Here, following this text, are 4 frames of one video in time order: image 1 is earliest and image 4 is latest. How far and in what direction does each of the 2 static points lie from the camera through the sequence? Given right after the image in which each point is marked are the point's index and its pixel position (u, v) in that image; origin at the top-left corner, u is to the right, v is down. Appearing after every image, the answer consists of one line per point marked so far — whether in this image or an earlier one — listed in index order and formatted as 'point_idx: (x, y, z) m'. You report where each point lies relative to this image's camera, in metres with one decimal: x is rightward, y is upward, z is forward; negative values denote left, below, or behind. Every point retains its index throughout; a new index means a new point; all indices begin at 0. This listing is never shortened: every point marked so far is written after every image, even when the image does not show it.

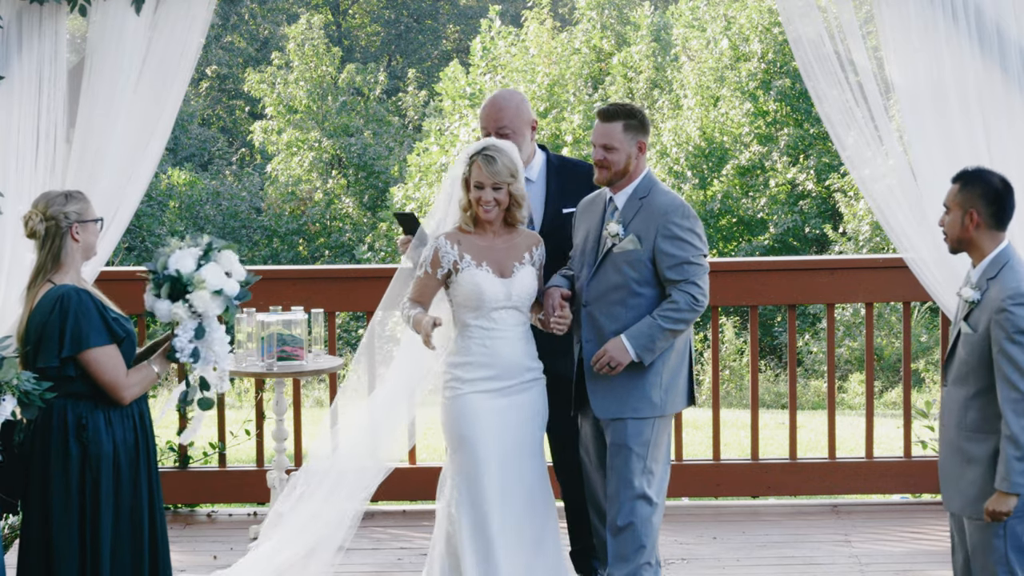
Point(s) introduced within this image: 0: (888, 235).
0: (+1.4, +0.2, +4.1) m
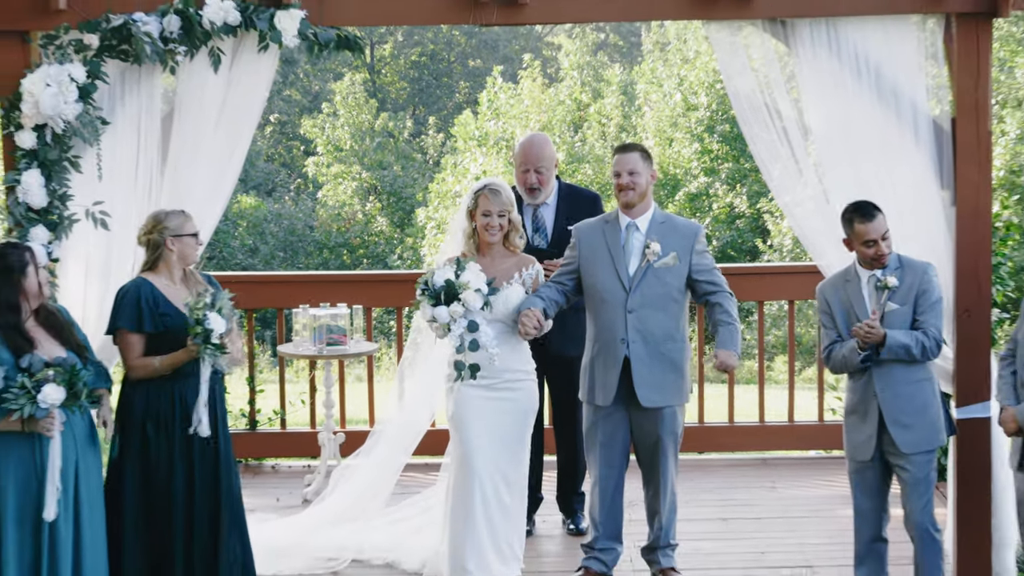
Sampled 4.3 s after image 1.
0: (+1.4, +0.2, +5.2) m
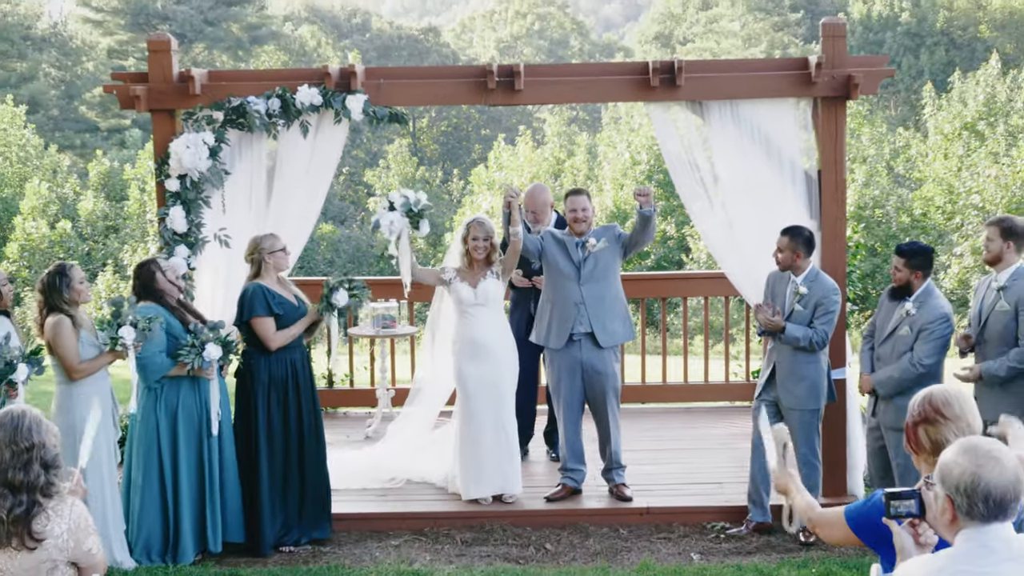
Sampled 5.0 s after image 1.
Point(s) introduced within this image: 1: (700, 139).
0: (+1.4, +0.2, +7.4) m
1: (+1.2, +1.0, +7.3) m
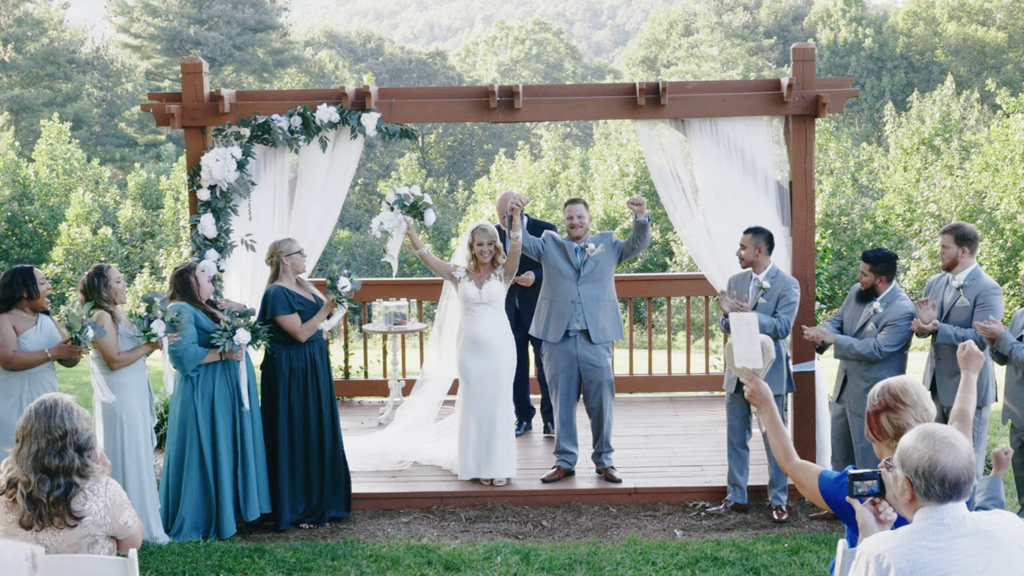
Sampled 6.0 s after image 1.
0: (+1.4, +0.2, +8.1) m
1: (+1.2, +1.0, +8.1) m
